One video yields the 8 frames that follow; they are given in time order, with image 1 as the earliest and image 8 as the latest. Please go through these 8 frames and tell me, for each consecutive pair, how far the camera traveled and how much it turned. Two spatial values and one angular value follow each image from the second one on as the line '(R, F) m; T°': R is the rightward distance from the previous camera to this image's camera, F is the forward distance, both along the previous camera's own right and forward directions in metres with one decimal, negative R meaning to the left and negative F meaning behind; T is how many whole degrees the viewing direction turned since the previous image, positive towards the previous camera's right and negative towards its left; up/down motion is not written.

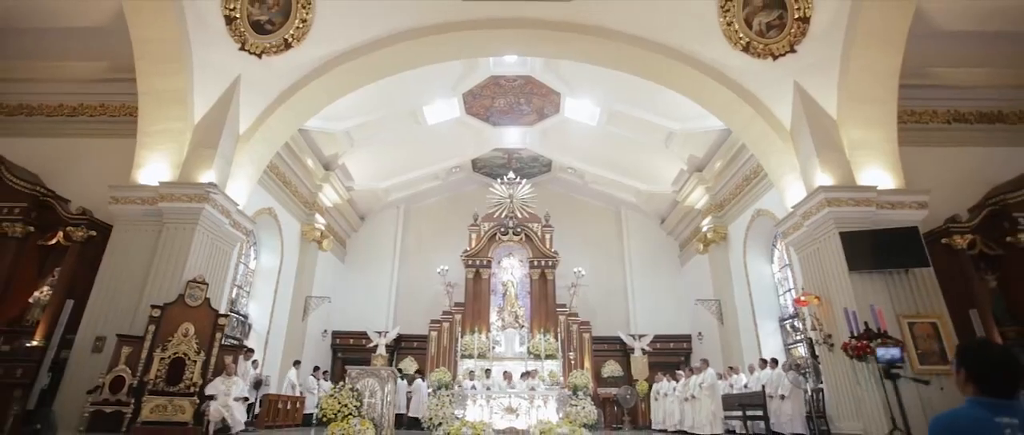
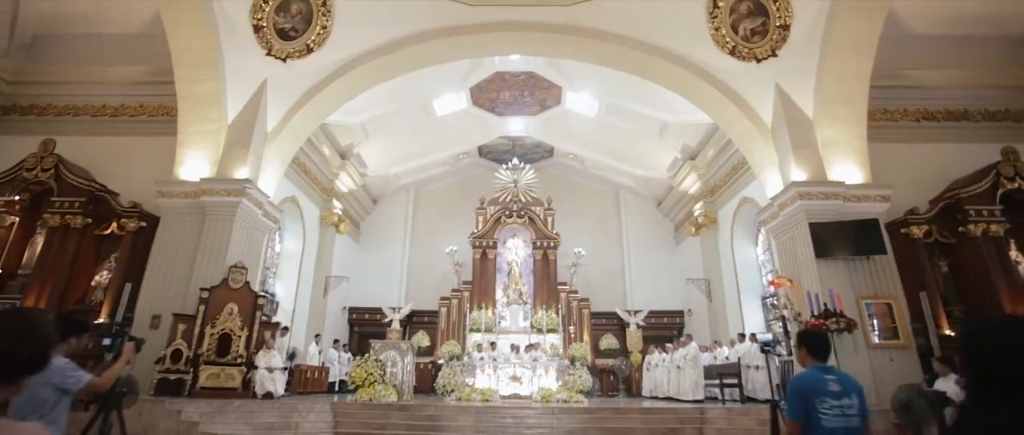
(0.0, -0.7) m; -1°
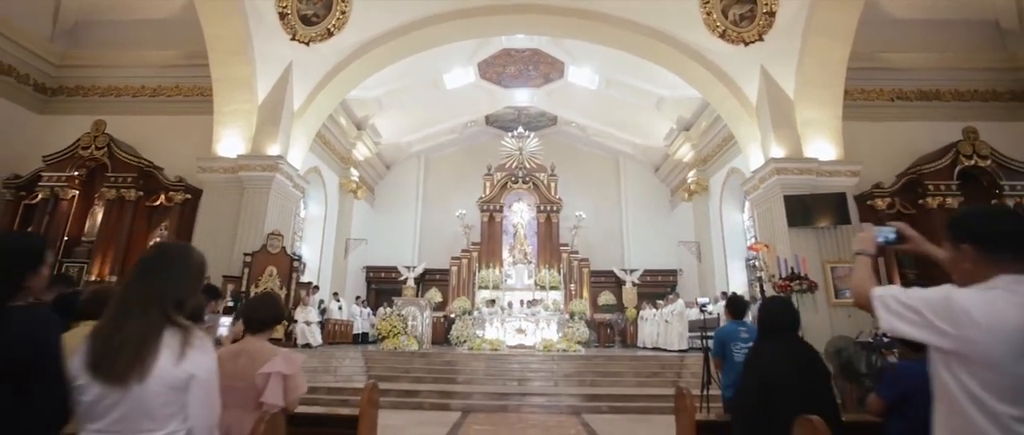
(0.0, -0.8) m; -1°
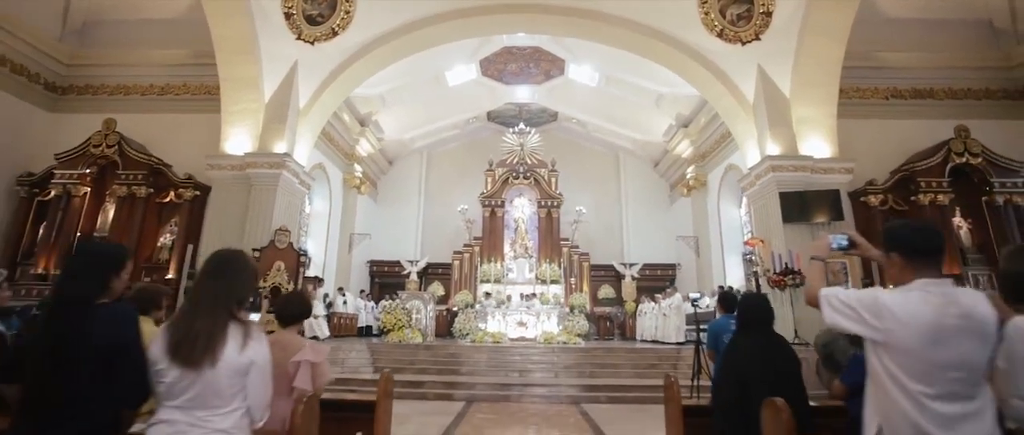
(0.0, -0.2) m; 0°
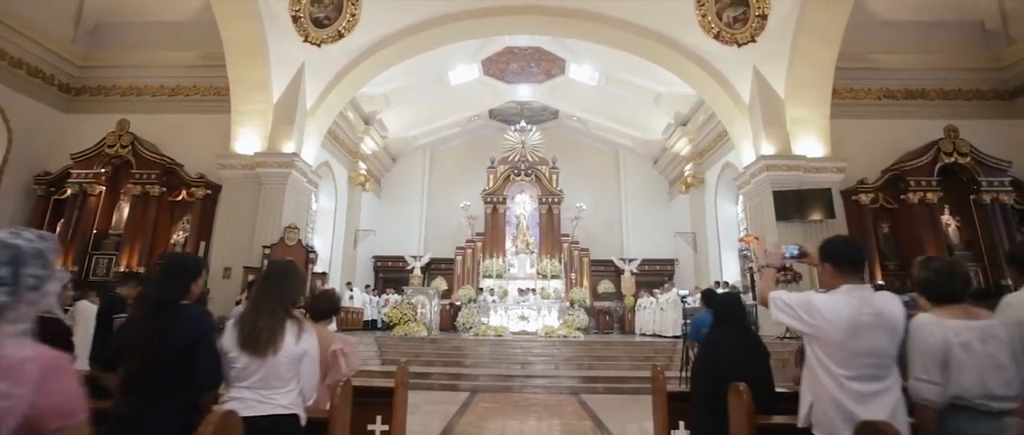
(0.0, -0.3) m; 0°
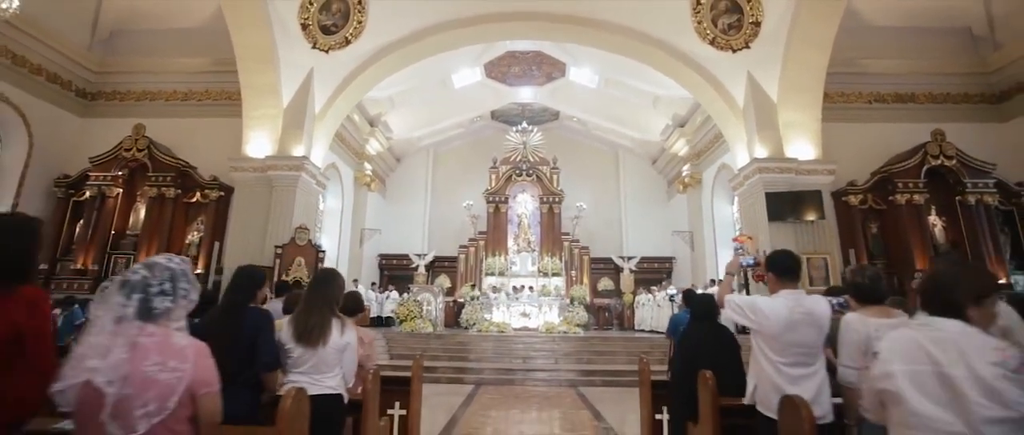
(0.0, -0.3) m; 0°
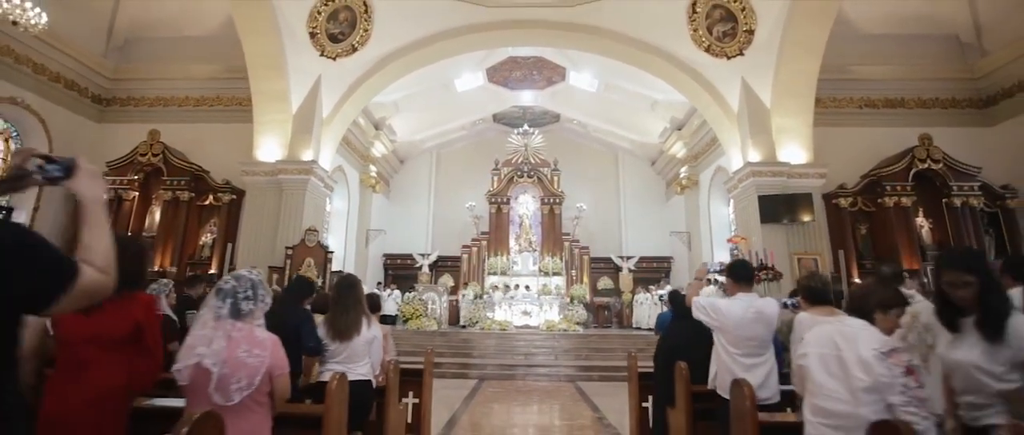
(0.0, -0.3) m; 0°
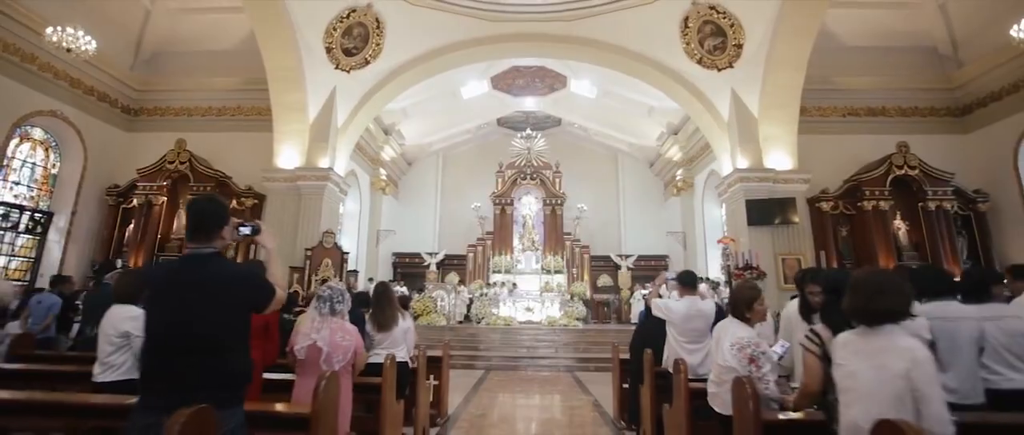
(0.0, -0.6) m; 0°
